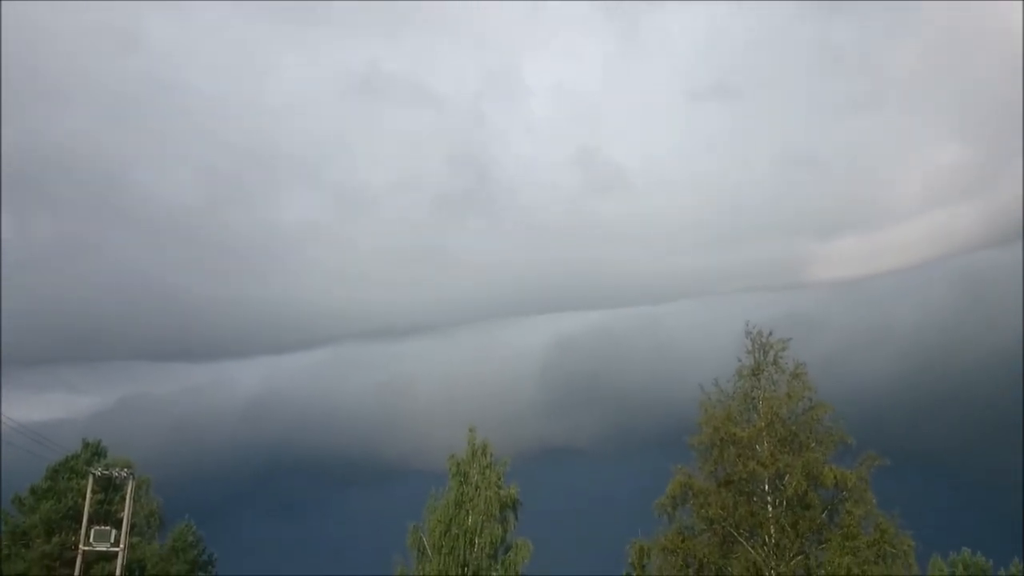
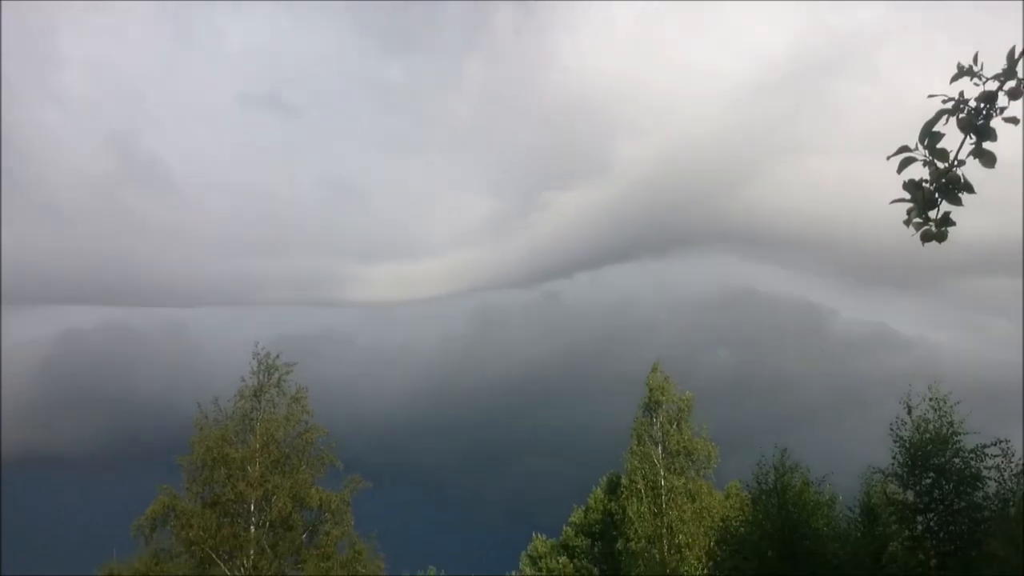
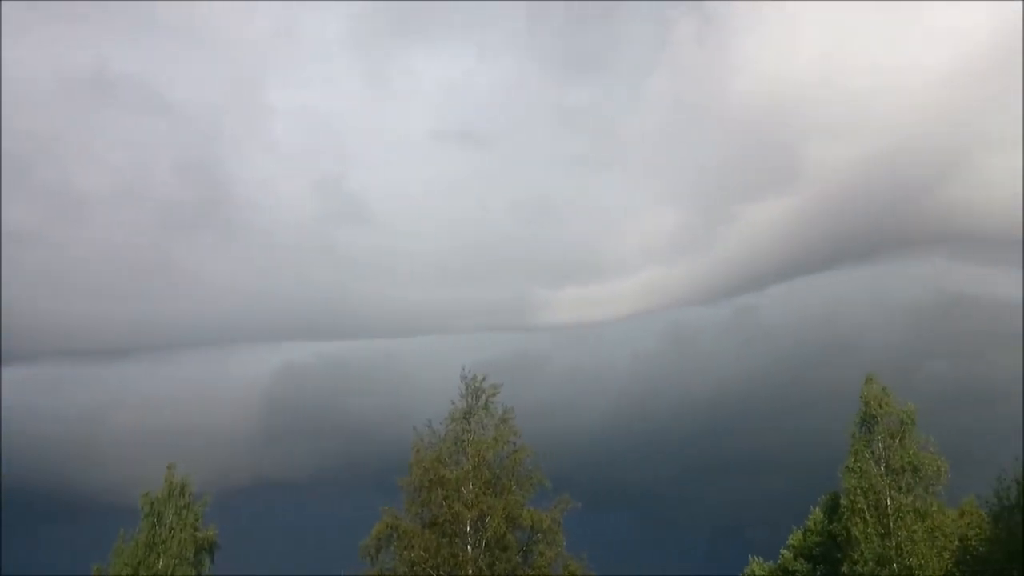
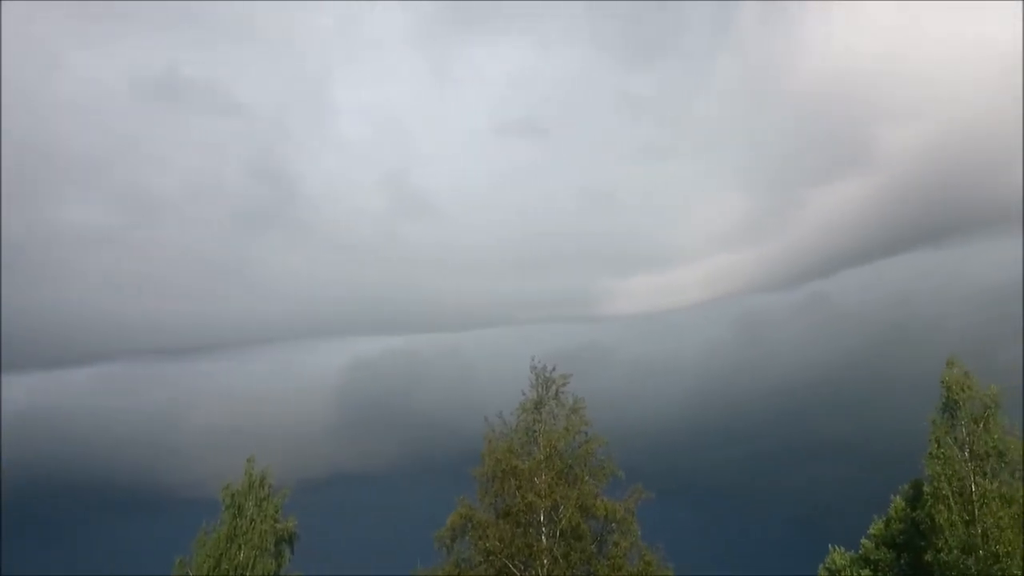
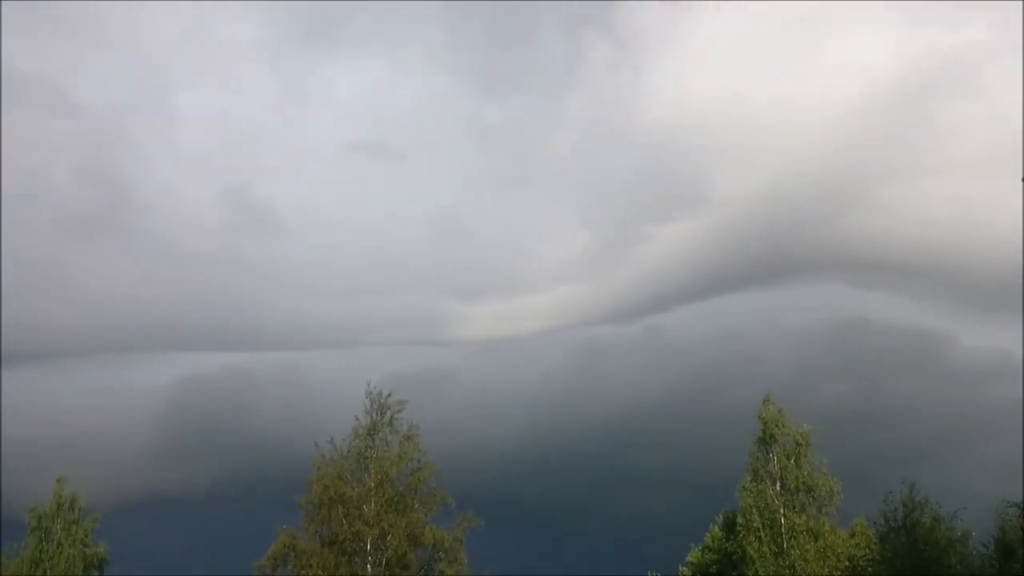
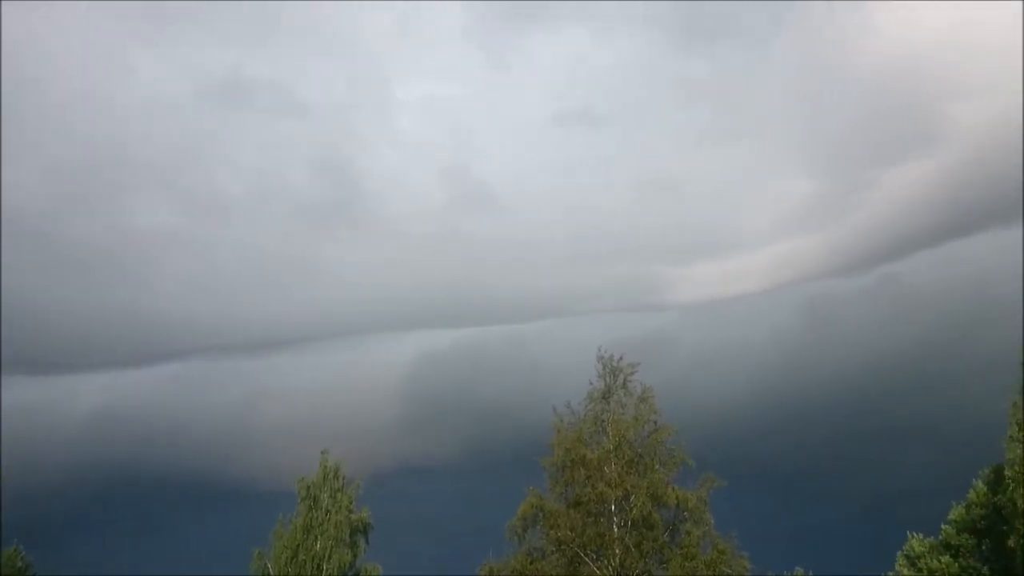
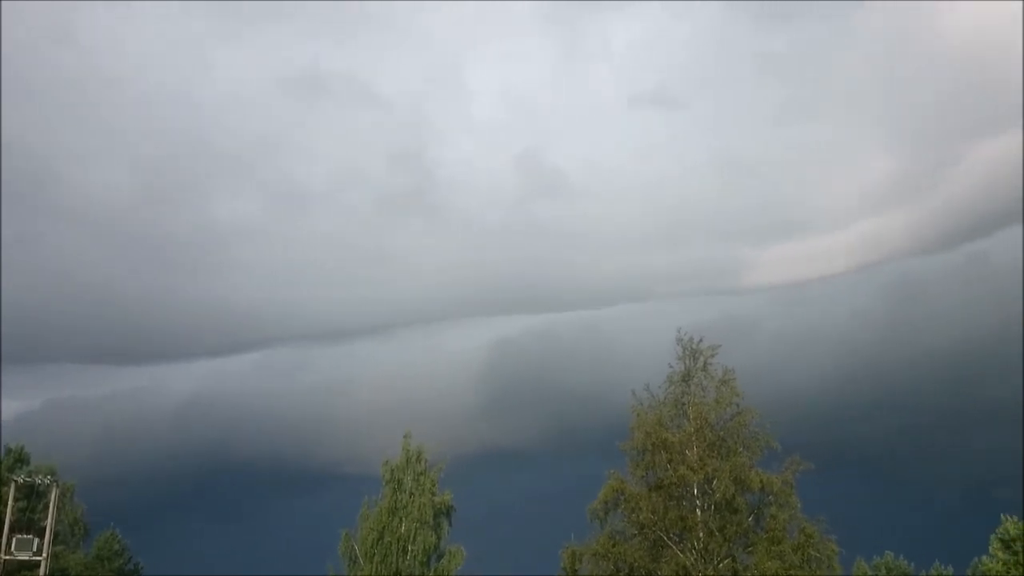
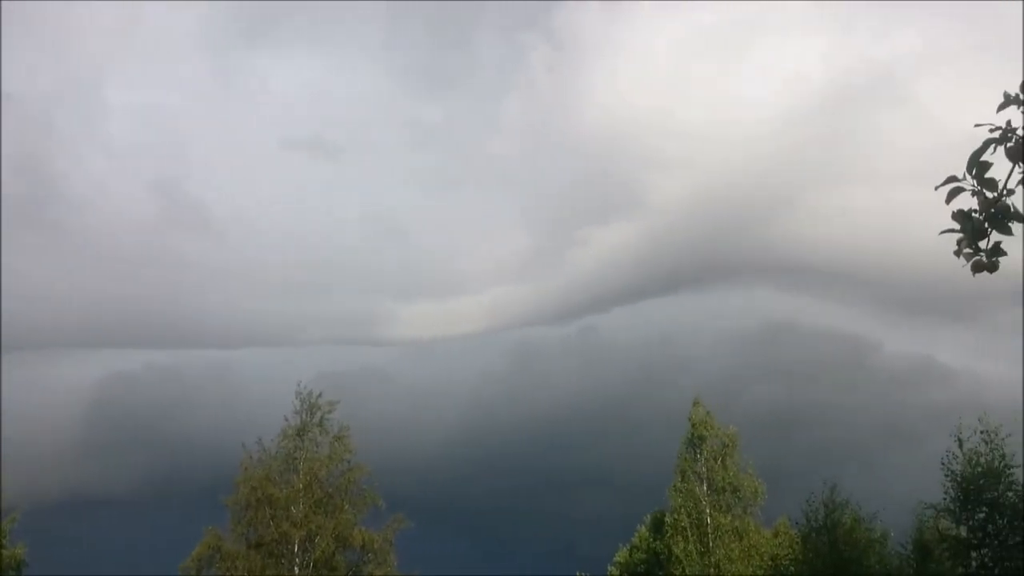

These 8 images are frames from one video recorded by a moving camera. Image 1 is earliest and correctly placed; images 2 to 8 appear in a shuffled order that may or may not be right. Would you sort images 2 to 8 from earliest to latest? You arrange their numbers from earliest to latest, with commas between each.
7, 6, 4, 3, 5, 8, 2
